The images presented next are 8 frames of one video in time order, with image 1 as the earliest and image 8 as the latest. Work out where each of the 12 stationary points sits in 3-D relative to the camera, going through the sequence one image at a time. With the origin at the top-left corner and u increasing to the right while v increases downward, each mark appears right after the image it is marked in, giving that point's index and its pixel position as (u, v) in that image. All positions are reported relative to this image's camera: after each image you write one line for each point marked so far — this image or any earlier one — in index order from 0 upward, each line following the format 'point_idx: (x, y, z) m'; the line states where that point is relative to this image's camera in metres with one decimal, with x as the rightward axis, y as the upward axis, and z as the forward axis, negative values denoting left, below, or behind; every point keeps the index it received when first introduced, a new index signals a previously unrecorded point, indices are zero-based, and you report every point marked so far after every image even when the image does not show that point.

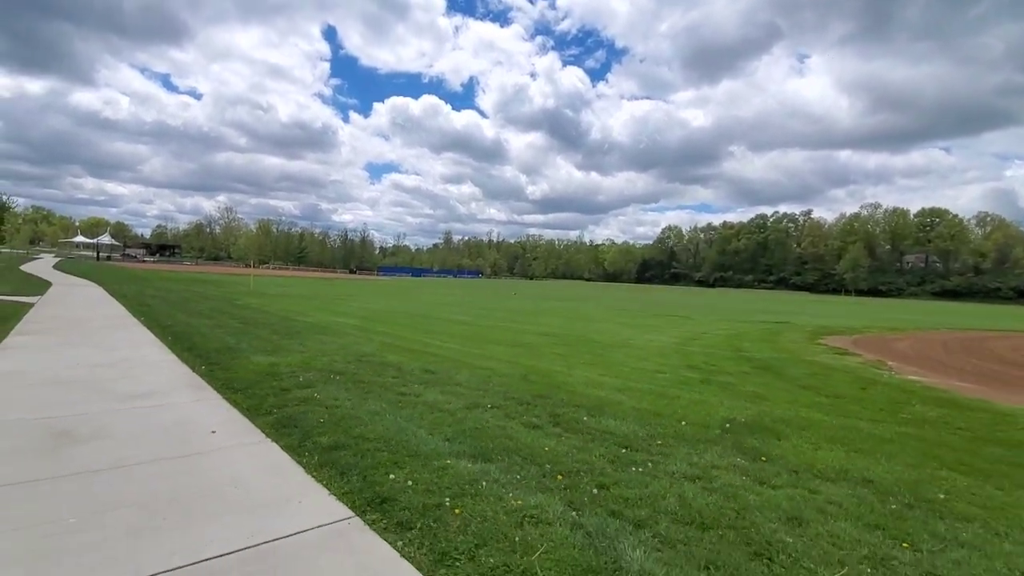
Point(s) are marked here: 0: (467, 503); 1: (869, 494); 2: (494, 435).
0: (-0.4, -1.8, +4.3) m
1: (+3.4, -2.0, +4.9) m
2: (-0.2, -1.8, +6.3) m
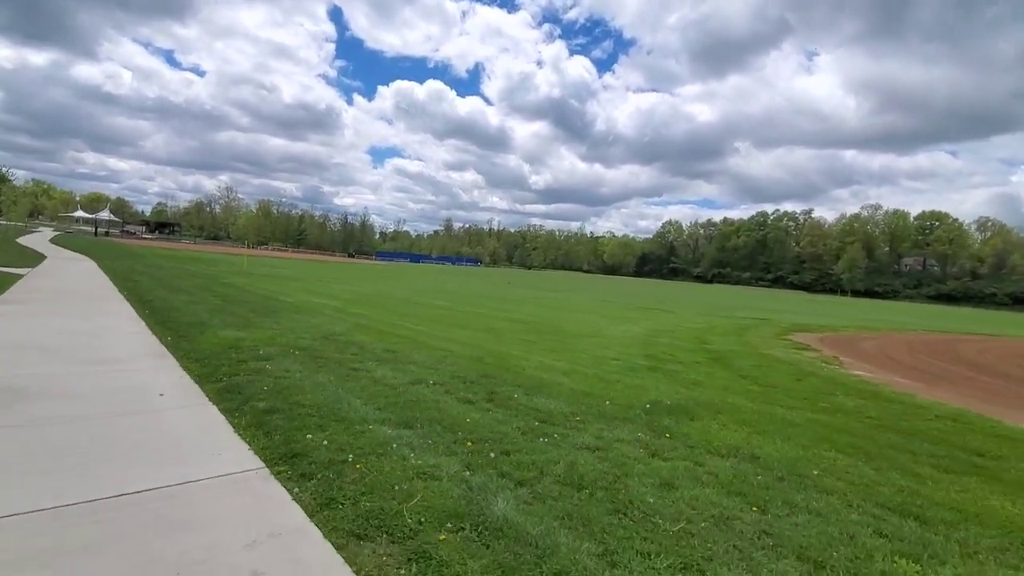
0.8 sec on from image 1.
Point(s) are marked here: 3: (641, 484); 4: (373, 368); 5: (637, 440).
0: (-1.3, -1.6, +4.8) m
1: (+2.4, -1.9, +5.4) m
2: (-1.2, -1.6, +6.8) m
3: (+1.2, -1.8, +4.8) m
4: (-2.4, -1.4, +8.9) m
5: (+1.5, -1.8, +6.0) m
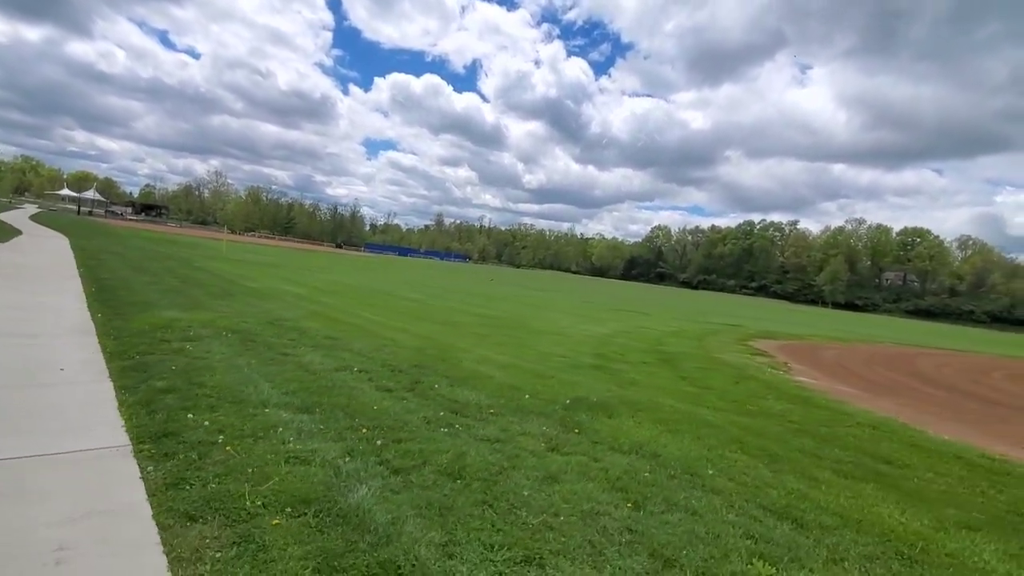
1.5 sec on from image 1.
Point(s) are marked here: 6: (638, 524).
0: (-2.4, -1.4, +4.6) m
1: (+1.3, -1.8, +5.3) m
2: (-2.3, -1.4, +6.6) m
3: (+0.1, -1.7, +4.7) m
4: (-3.5, -1.1, +8.7) m
5: (+0.3, -1.7, +5.9) m
6: (+1.0, -1.9, +4.0) m
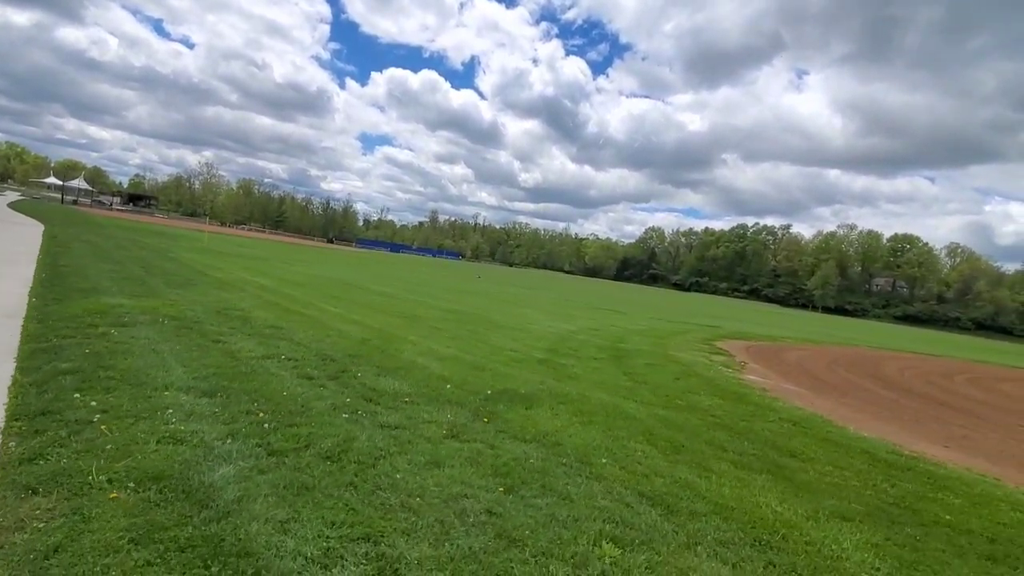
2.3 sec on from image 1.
0: (-3.5, -1.2, +4.6) m
1: (+0.3, -1.7, +5.3) m
2: (-3.4, -1.2, +6.6) m
3: (-1.0, -1.6, +4.7) m
4: (-4.6, -0.9, +8.7) m
5: (-0.7, -1.5, +5.9) m
6: (-0.1, -1.7, +4.1) m
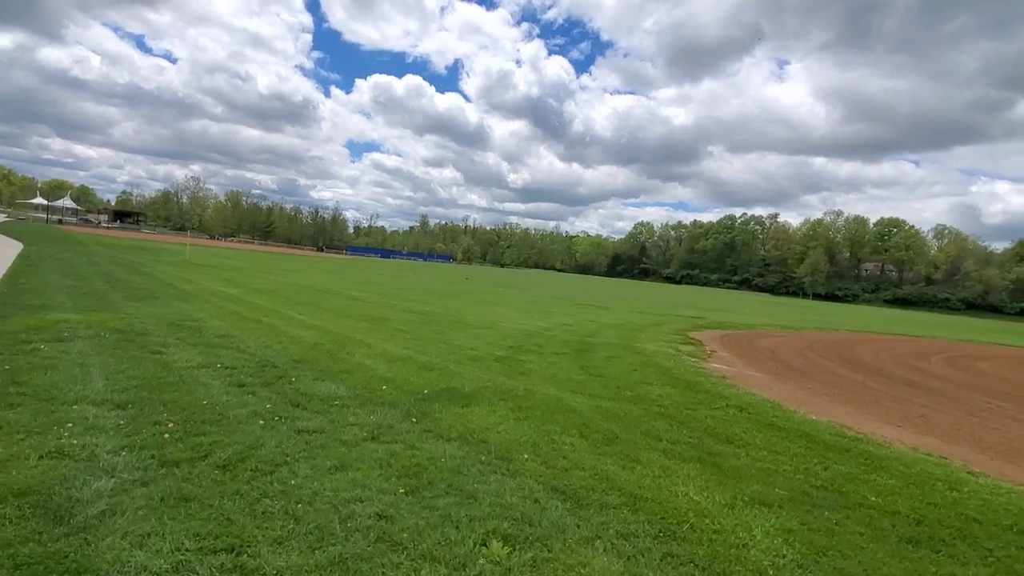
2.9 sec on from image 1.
0: (-4.3, -1.3, +4.4) m
1: (-0.6, -1.6, +5.1) m
2: (-4.2, -1.3, +6.4) m
3: (-1.8, -1.6, +4.5) m
4: (-5.5, -1.0, +8.5) m
5: (-1.6, -1.5, +5.8) m
6: (-0.9, -1.7, +3.9) m
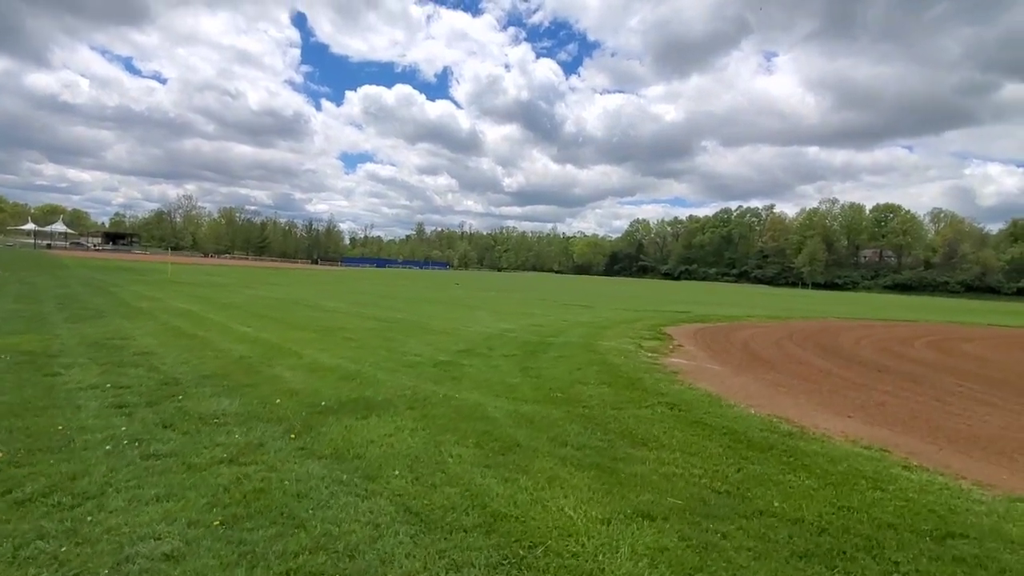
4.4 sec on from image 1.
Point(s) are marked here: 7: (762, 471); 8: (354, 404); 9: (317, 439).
0: (-5.5, -1.4, +3.9) m
1: (-1.7, -1.6, +4.6) m
2: (-5.4, -1.4, +5.9) m
3: (-2.9, -1.6, +4.0) m
4: (-6.7, -1.3, +7.9) m
5: (-2.7, -1.6, +5.2) m
6: (-2.0, -1.7, +3.3) m
7: (+2.3, -1.7, +4.7) m
8: (-2.0, -1.5, +6.7) m
9: (-2.0, -1.6, +5.4) m
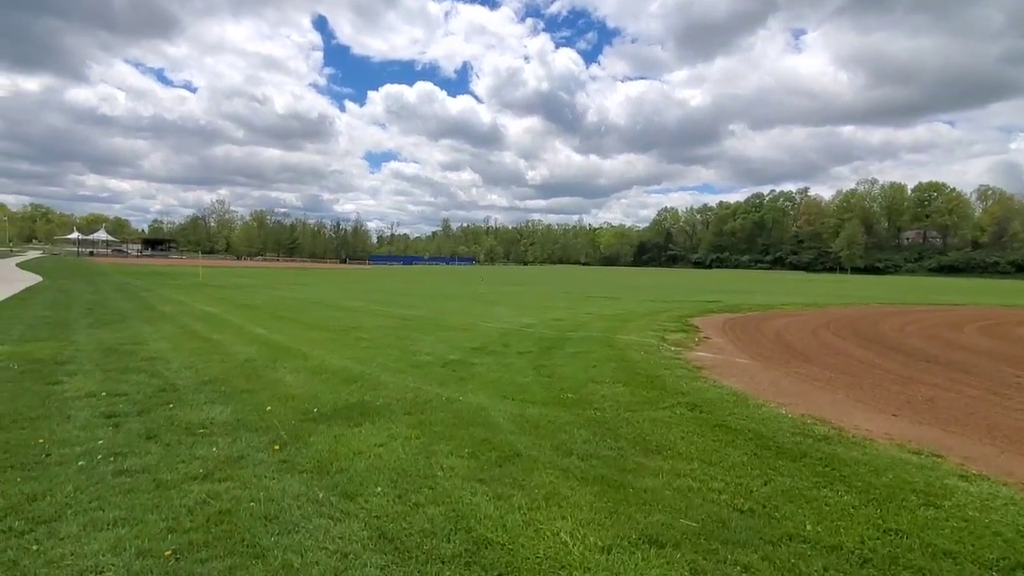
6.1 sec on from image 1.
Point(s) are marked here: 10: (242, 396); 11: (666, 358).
0: (-5.6, -1.6, +3.7) m
1: (-1.8, -1.6, +4.2) m
2: (-5.4, -1.5, +5.7) m
3: (-3.0, -1.7, +3.7) m
4: (-6.6, -1.4, +7.8) m
5: (-2.7, -1.6, +4.9) m
6: (-2.2, -1.7, +3.0) m
7: (+2.3, -1.6, +4.1) m
8: (-2.0, -1.5, +6.3) m
9: (-2.0, -1.6, +5.0) m
10: (-3.6, -1.5, +7.0) m
11: (+3.0, -1.3, +9.8) m
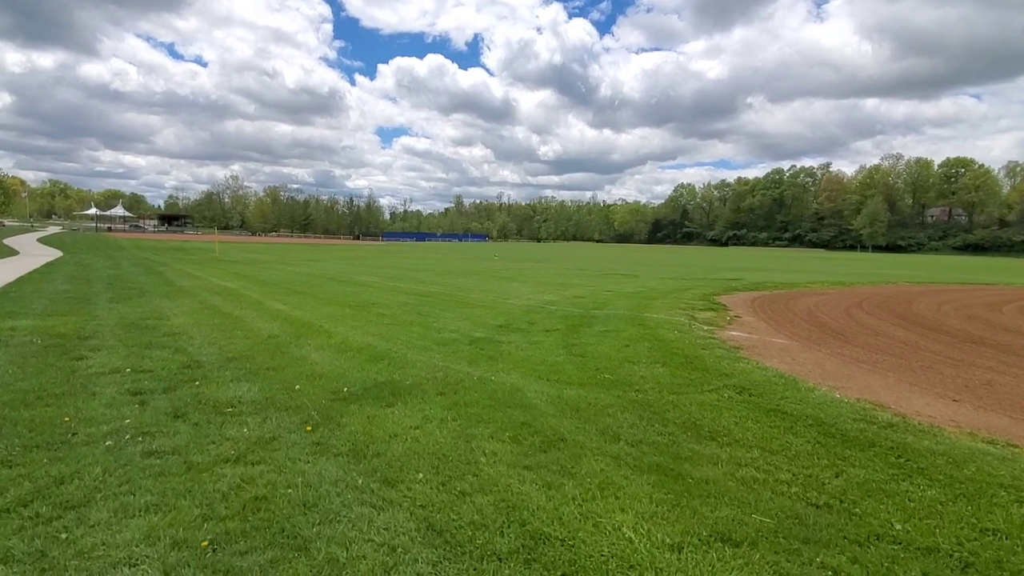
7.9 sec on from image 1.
0: (-5.2, -1.4, +3.5) m
1: (-1.4, -1.4, +4.0) m
2: (-4.9, -1.2, +5.5) m
3: (-2.7, -1.5, +3.5) m
4: (-6.1, -1.0, +7.7) m
5: (-2.3, -1.3, +4.7) m
6: (-1.8, -1.6, +2.7) m
7: (+2.6, -1.4, +3.8) m
8: (-1.6, -1.2, +6.1) m
9: (-1.6, -1.3, +4.8) m
10: (-3.2, -1.1, +6.8) m
11: (+3.5, -0.9, +9.5) m
